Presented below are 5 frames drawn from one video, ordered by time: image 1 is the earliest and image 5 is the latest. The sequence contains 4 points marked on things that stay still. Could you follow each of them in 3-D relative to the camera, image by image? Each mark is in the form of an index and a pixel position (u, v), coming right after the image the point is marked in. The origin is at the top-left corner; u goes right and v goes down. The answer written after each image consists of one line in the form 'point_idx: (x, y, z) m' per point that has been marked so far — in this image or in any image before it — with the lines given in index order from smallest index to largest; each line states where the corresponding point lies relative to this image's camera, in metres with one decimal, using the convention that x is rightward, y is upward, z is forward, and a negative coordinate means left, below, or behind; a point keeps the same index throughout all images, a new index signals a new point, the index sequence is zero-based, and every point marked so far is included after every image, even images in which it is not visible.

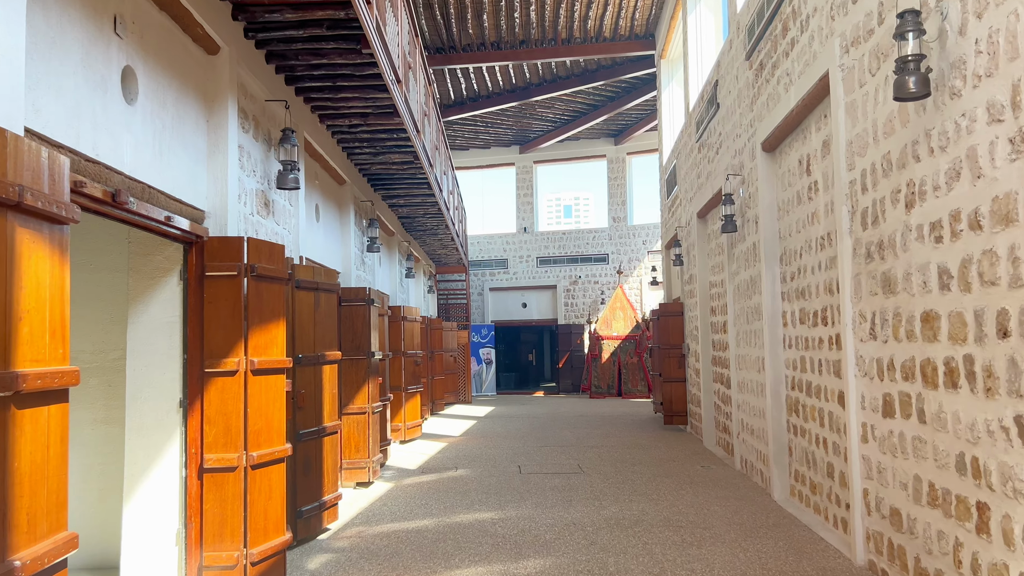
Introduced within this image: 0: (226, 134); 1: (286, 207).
0: (-1.3, +0.7, +3.6) m
1: (-1.3, +0.5, +4.6) m
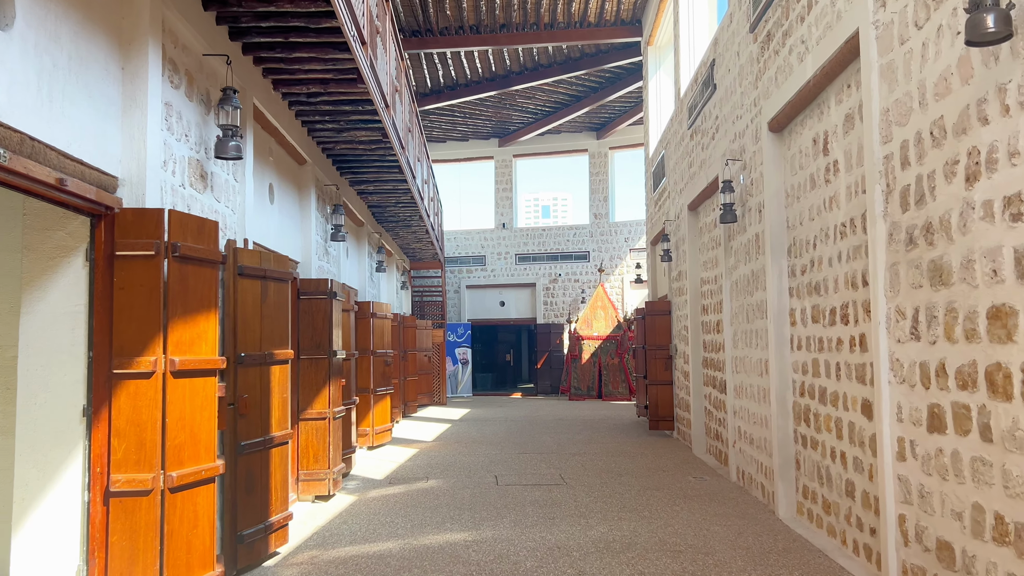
0: (-1.4, +0.8, +3.0) m
1: (-1.4, +0.5, +3.9) m
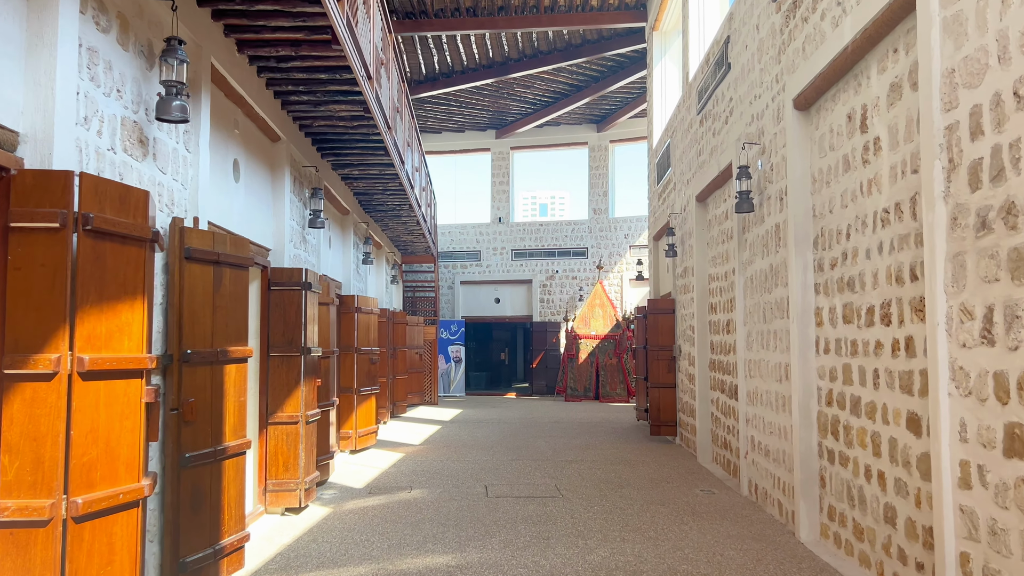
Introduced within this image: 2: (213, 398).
0: (-1.4, +0.8, +2.5) m
1: (-1.4, +0.6, +3.4) m
2: (-1.3, -0.5, +3.5) m
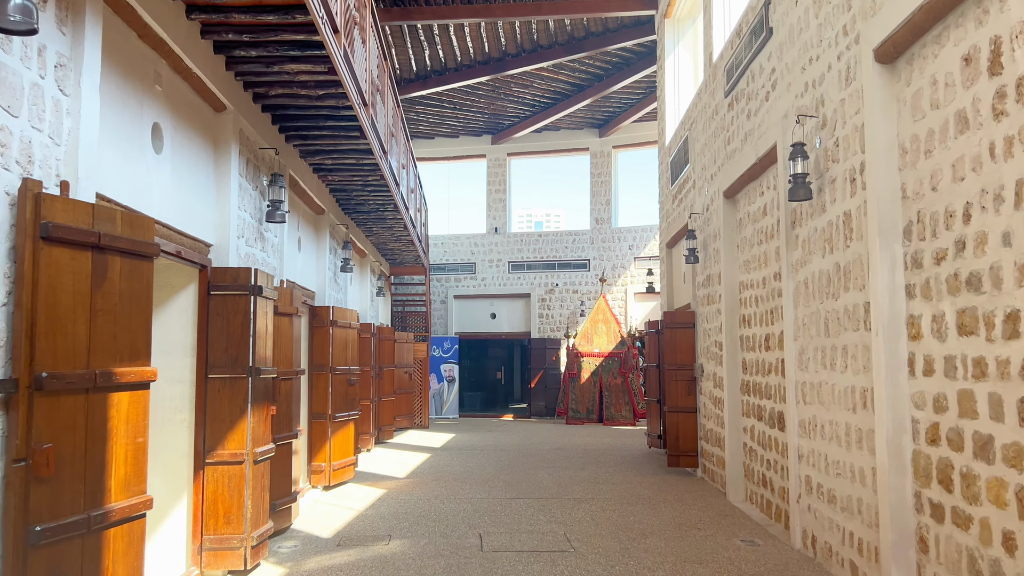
0: (-1.4, +0.9, +1.4) m
1: (-1.4, +0.6, +2.4) m
2: (-1.3, -0.5, +2.4) m
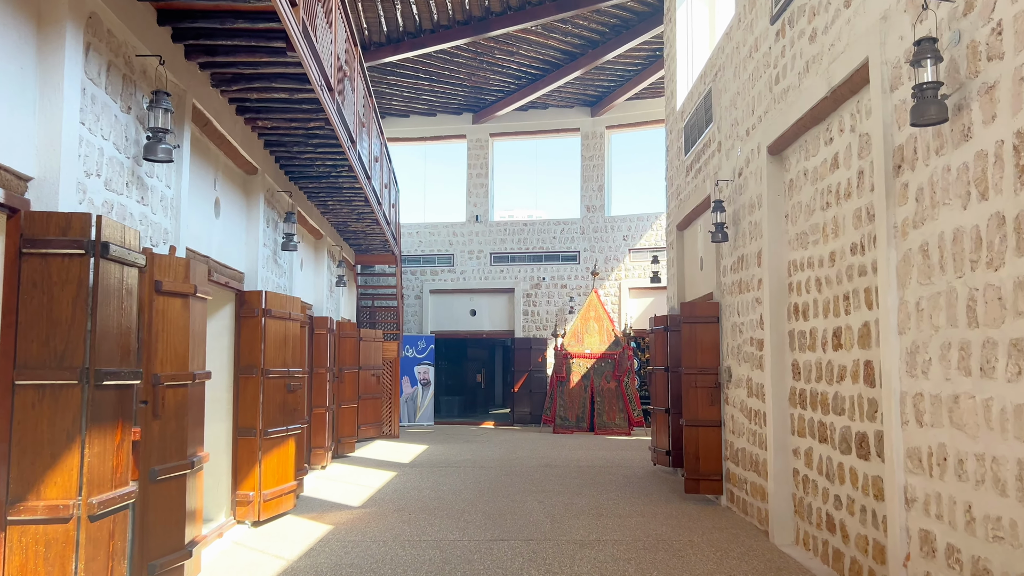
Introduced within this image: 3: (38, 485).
0: (-1.3, +1.0, -0.1) m
1: (-1.4, +0.7, +0.9) m
2: (-1.3, -0.3, +0.9) m
3: (-1.5, -0.6, +2.6) m
